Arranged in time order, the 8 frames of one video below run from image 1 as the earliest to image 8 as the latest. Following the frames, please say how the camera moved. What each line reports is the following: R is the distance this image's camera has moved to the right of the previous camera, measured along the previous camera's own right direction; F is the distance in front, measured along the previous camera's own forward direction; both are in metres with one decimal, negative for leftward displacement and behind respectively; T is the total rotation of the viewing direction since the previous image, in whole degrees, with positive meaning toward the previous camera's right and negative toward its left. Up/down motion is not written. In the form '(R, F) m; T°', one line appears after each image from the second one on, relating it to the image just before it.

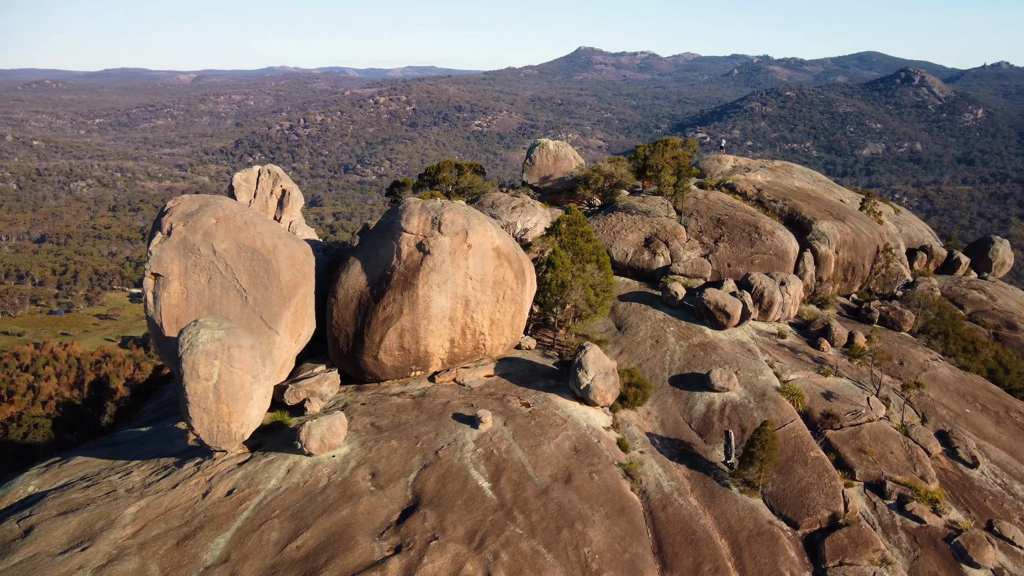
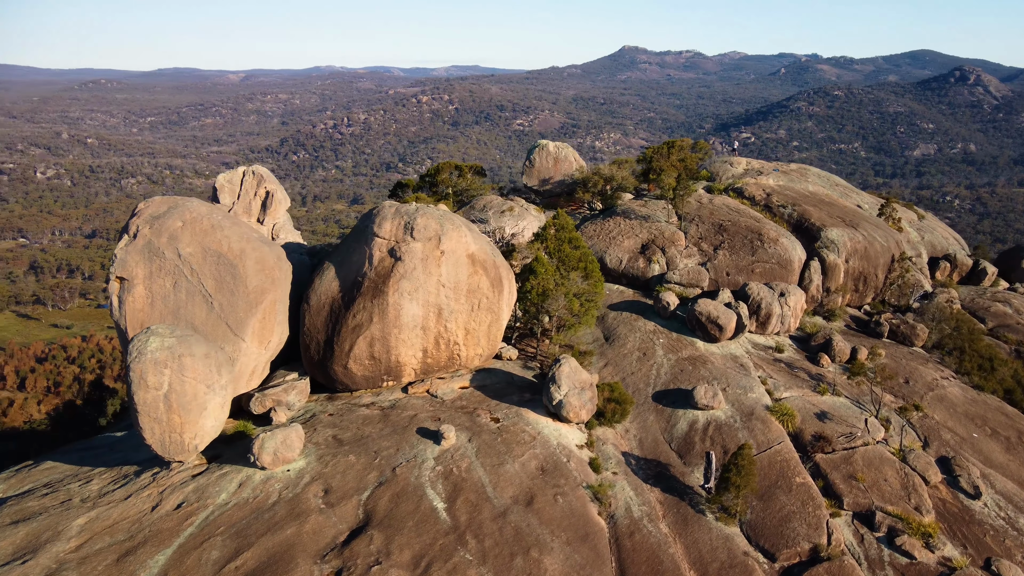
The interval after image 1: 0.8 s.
(+1.7, +0.9) m; -3°
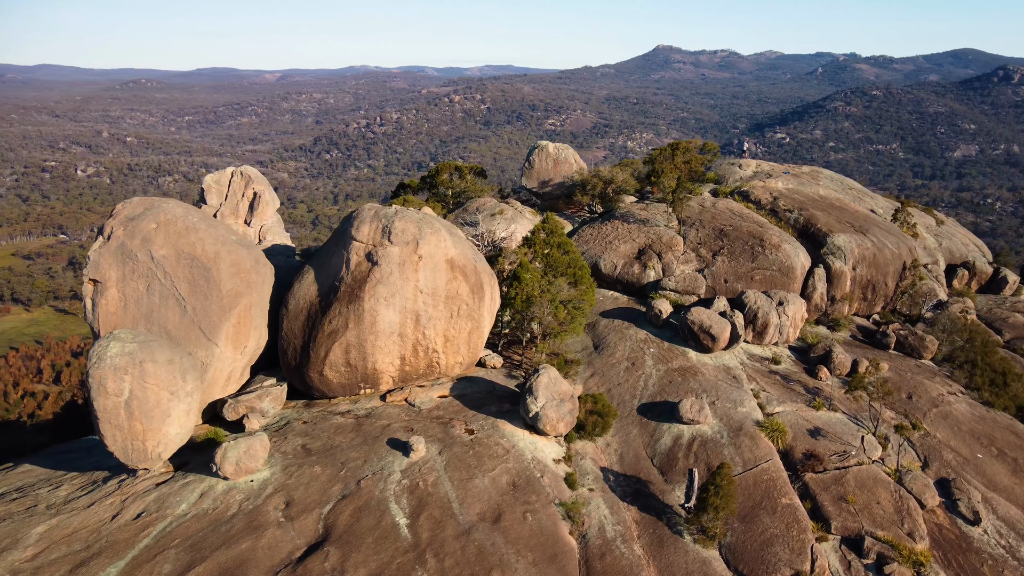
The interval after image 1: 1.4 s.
(+1.2, +0.7) m; -2°
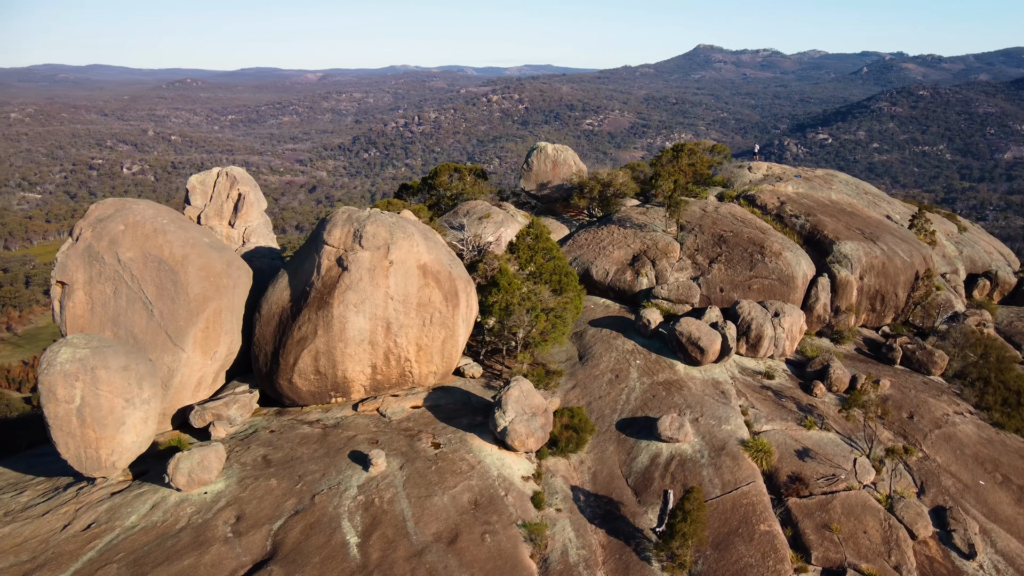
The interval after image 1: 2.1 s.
(+1.5, +0.8) m; -3°
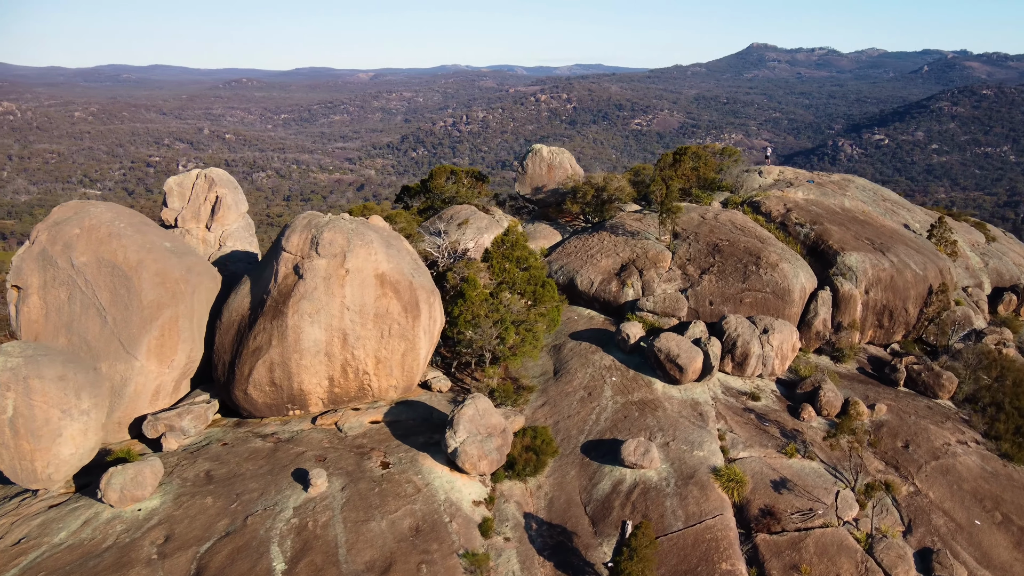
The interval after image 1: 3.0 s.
(+1.9, +1.1) m; -3°
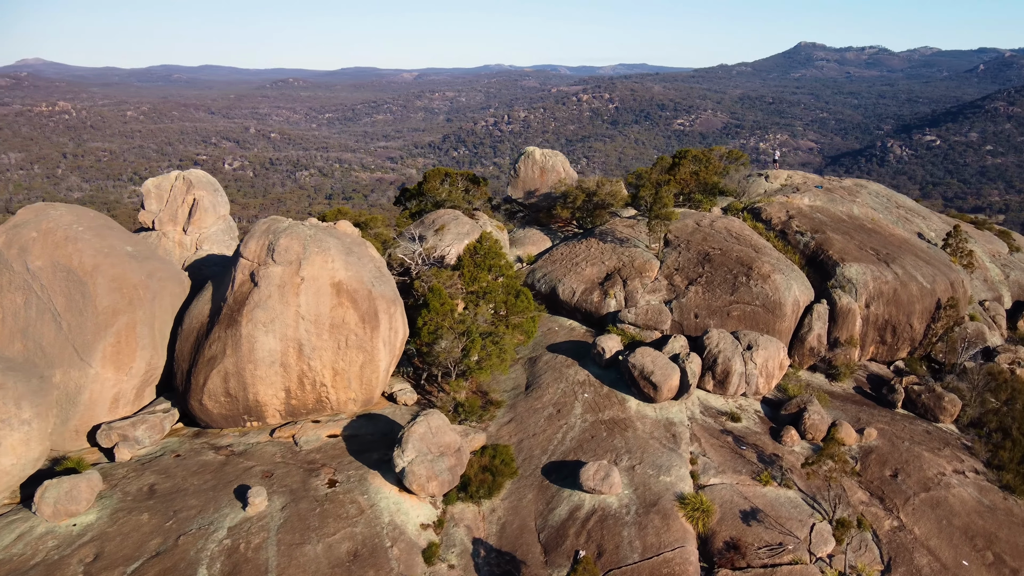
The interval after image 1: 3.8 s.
(+1.7, +0.9) m; -3°
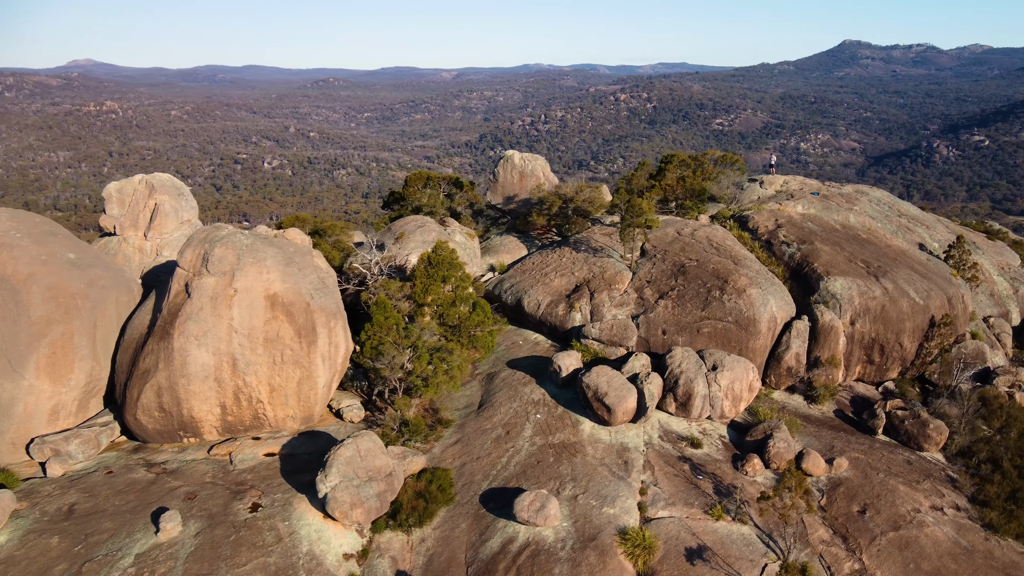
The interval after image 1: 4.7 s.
(+1.9, +1.0) m; -3°
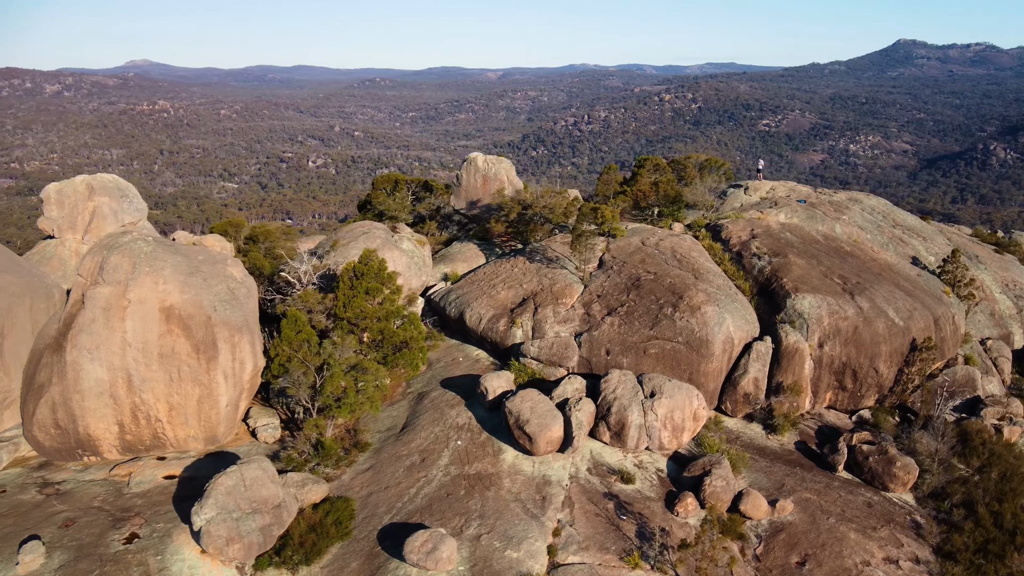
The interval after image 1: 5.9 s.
(+2.5, +1.5) m; -3°
